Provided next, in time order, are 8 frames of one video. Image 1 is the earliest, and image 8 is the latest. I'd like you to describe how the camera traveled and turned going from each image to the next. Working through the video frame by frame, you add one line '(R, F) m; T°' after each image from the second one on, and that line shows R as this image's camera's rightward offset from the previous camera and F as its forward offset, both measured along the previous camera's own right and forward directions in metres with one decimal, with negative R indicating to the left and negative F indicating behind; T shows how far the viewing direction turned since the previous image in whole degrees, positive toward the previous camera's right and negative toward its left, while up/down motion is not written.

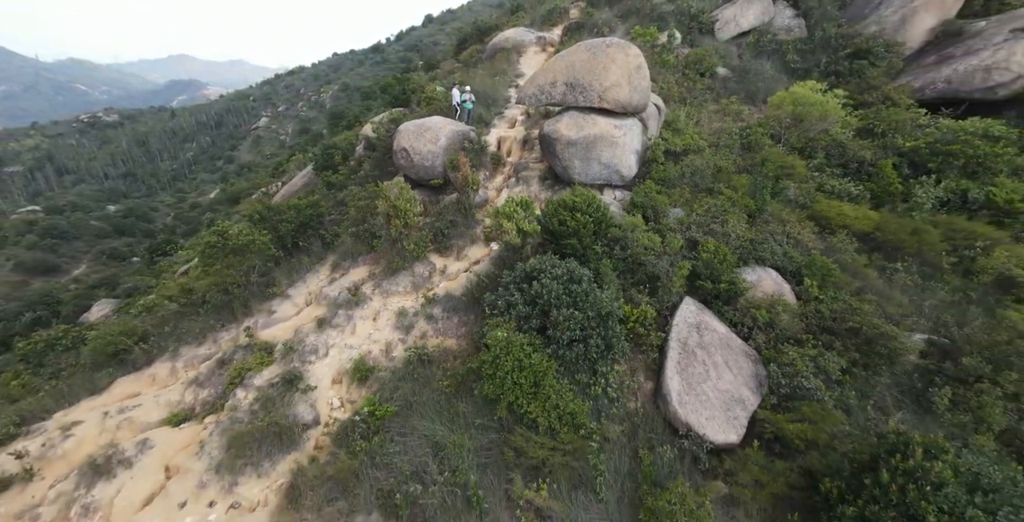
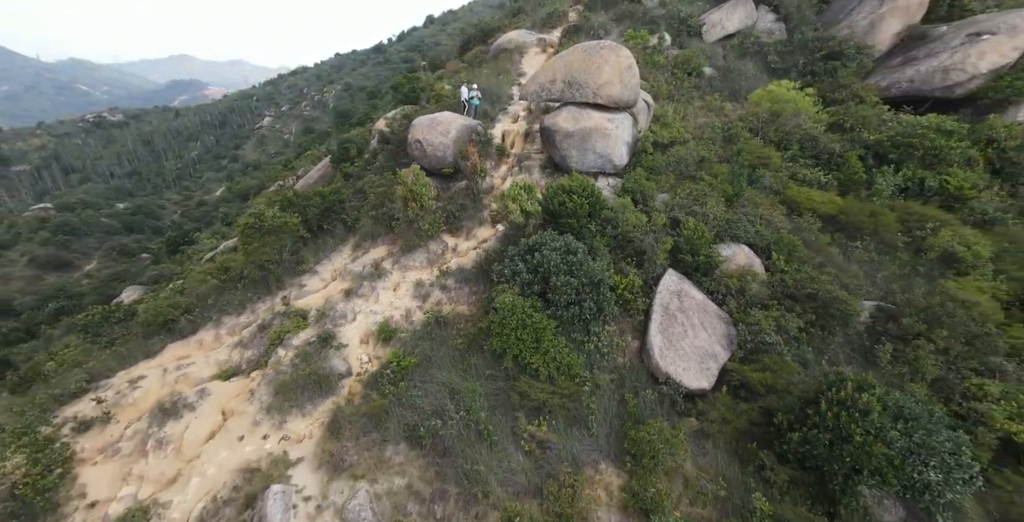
(-0.1, -0.8) m; 0°
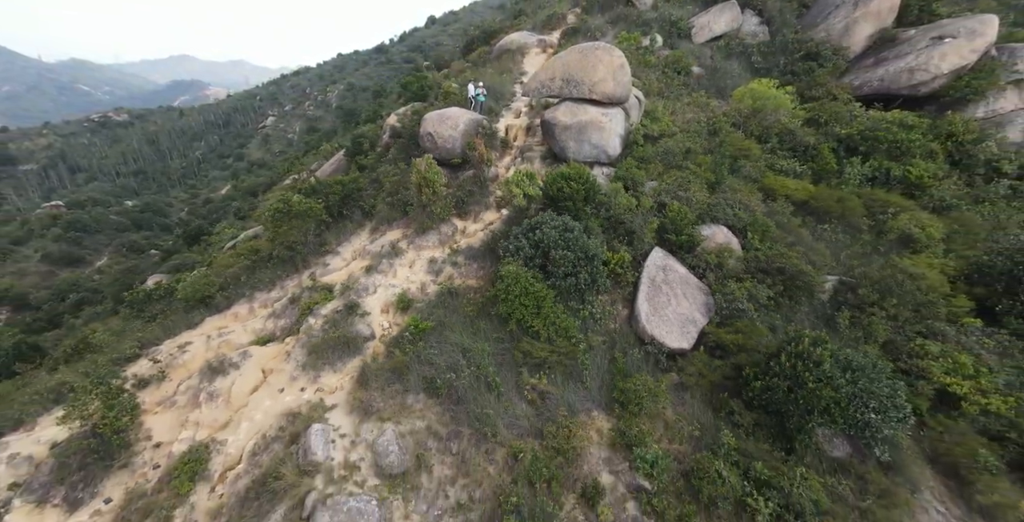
(-0.1, -0.7) m; 0°
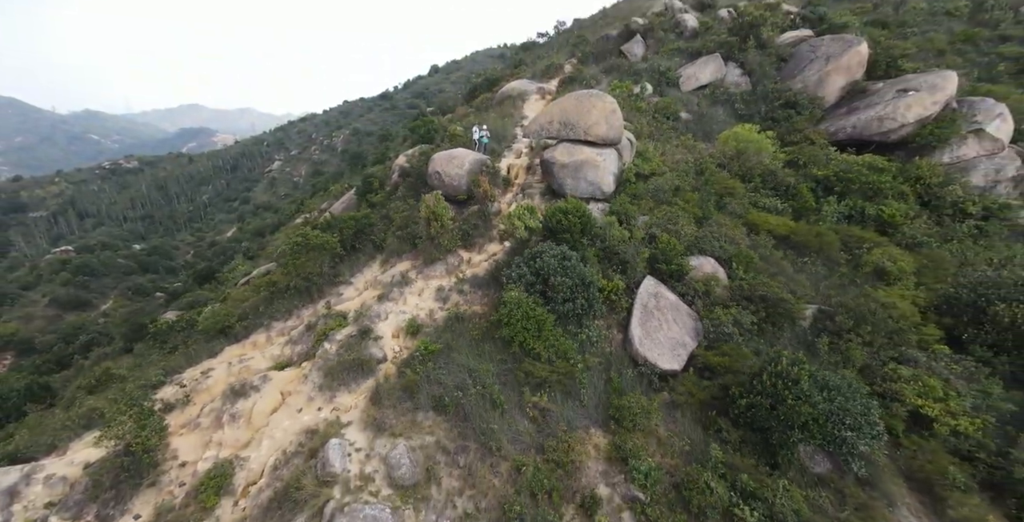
(-0.1, -0.6) m; 0°
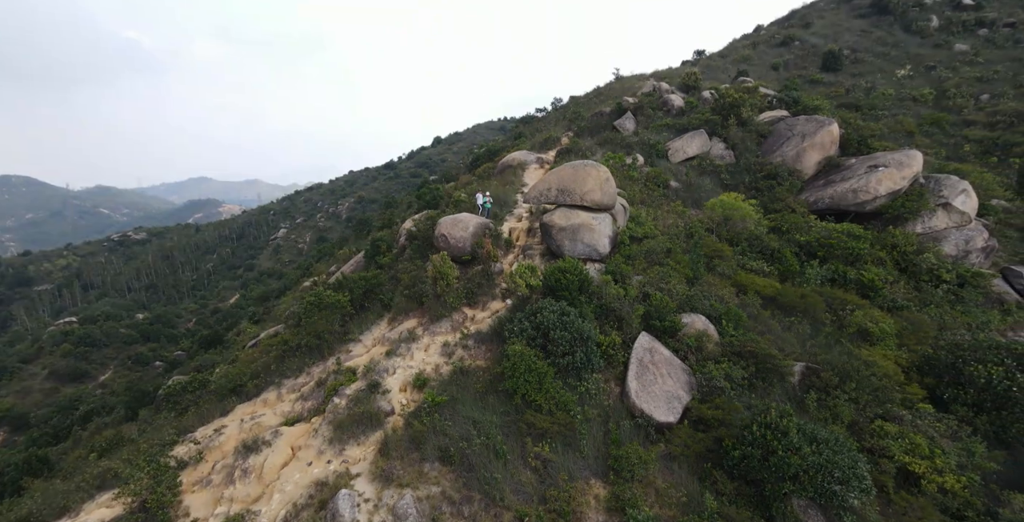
(-0.1, -0.7) m; -1°
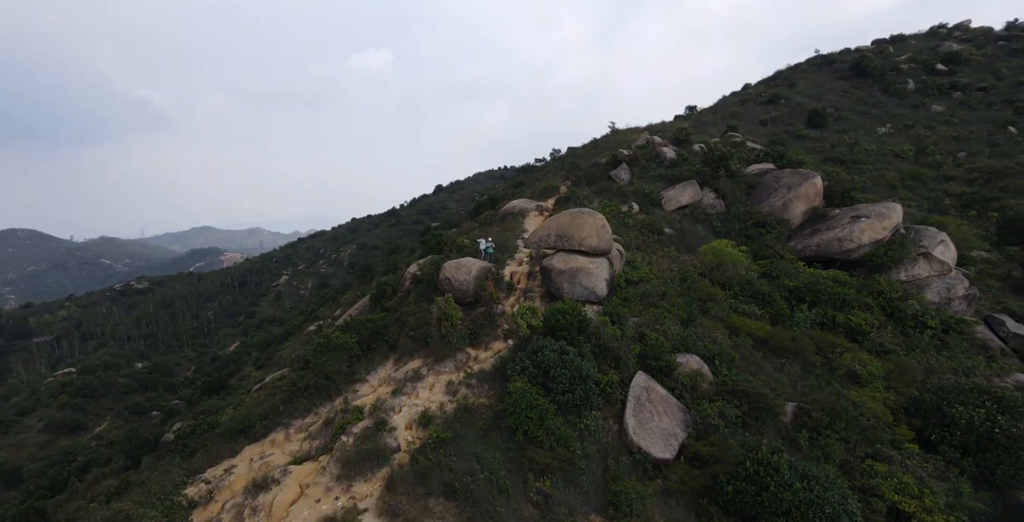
(-0.1, -0.7) m; 0°
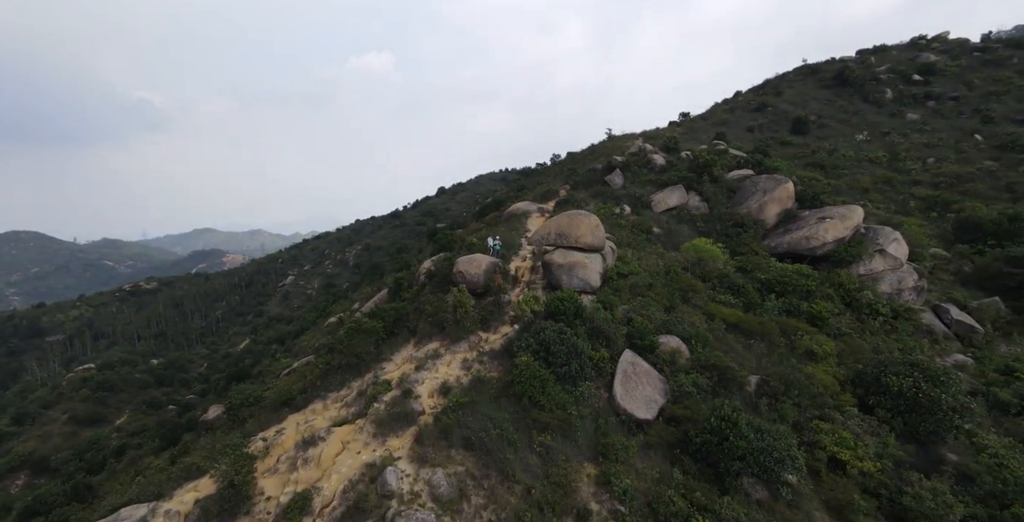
(-0.2, -1.4) m; 0°
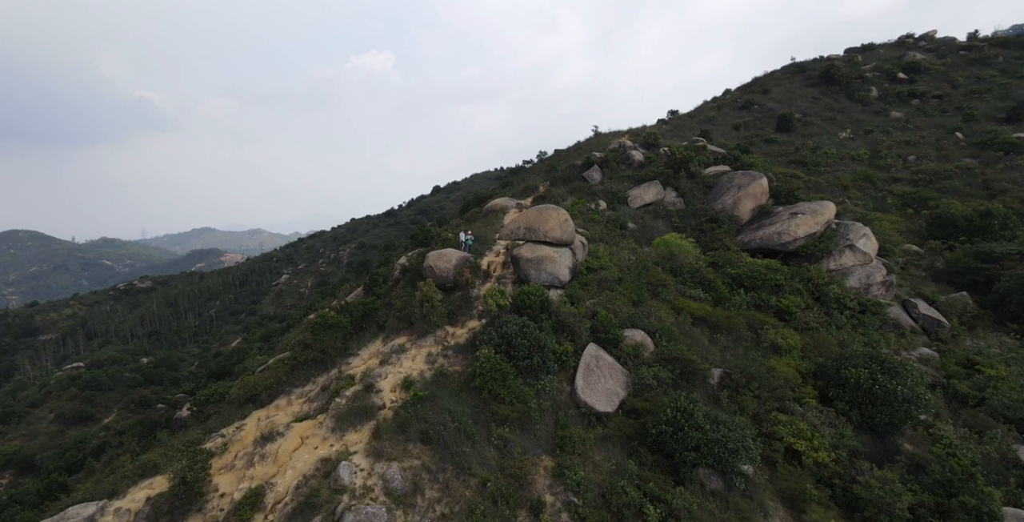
(+0.9, 0.0) m; 0°
